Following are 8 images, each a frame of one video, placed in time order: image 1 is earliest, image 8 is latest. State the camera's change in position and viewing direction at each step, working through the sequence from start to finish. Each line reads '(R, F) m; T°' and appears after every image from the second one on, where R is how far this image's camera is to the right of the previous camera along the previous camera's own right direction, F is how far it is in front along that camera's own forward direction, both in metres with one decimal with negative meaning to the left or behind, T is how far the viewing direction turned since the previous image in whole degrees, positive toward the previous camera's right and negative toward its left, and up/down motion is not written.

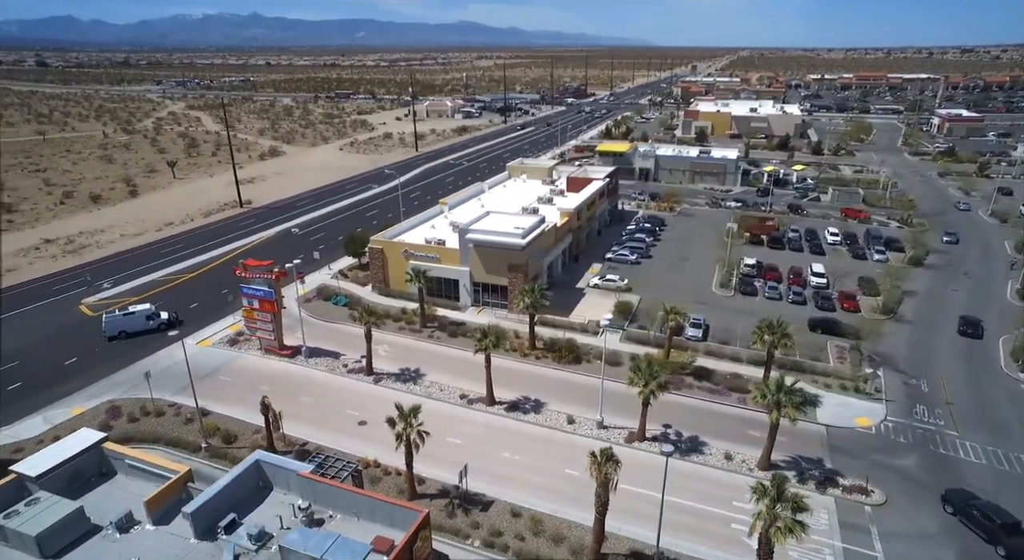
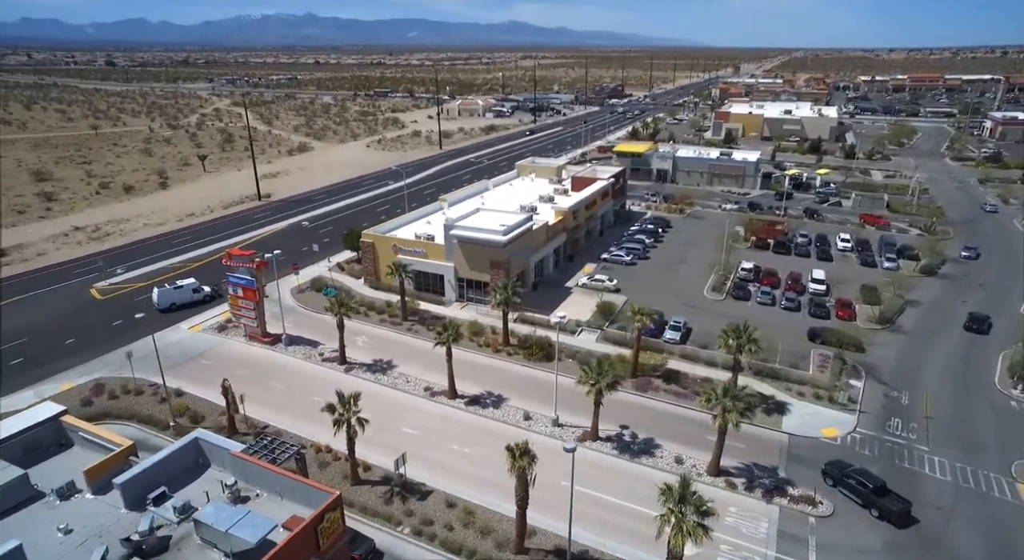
(+4.9, -0.3) m; -4°
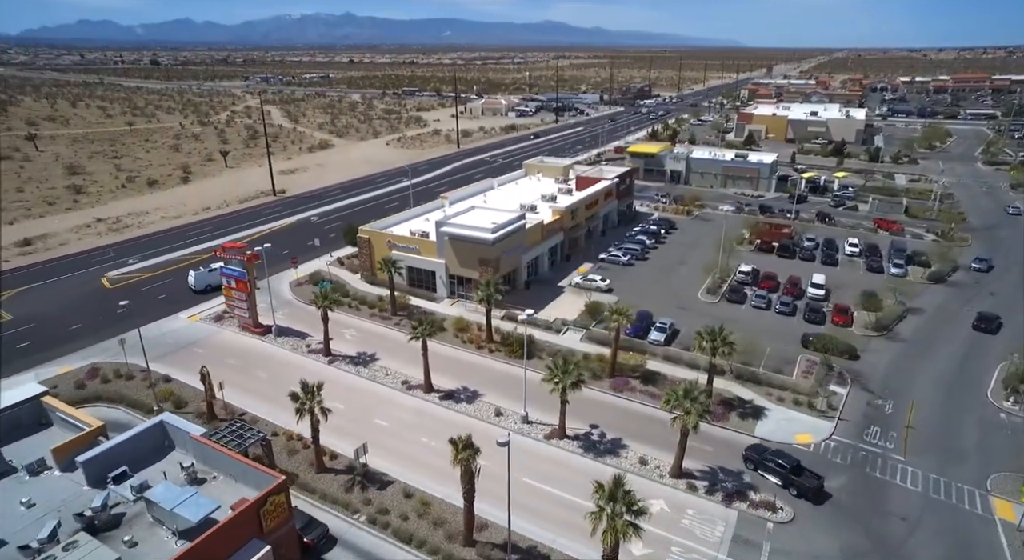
(+3.5, -0.3) m; -3°
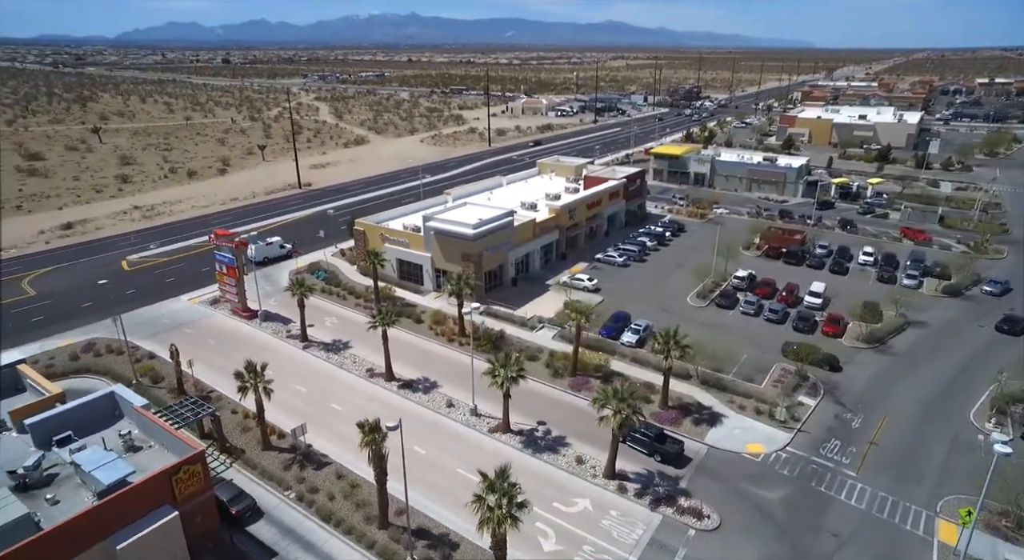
(+6.1, -0.2) m; -5°
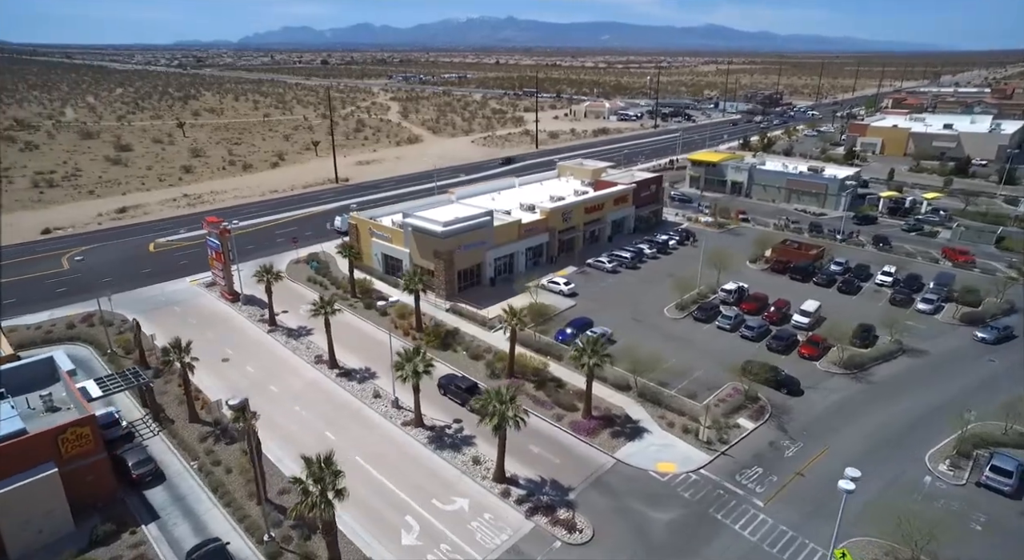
(+9.7, +0.6) m; -8°
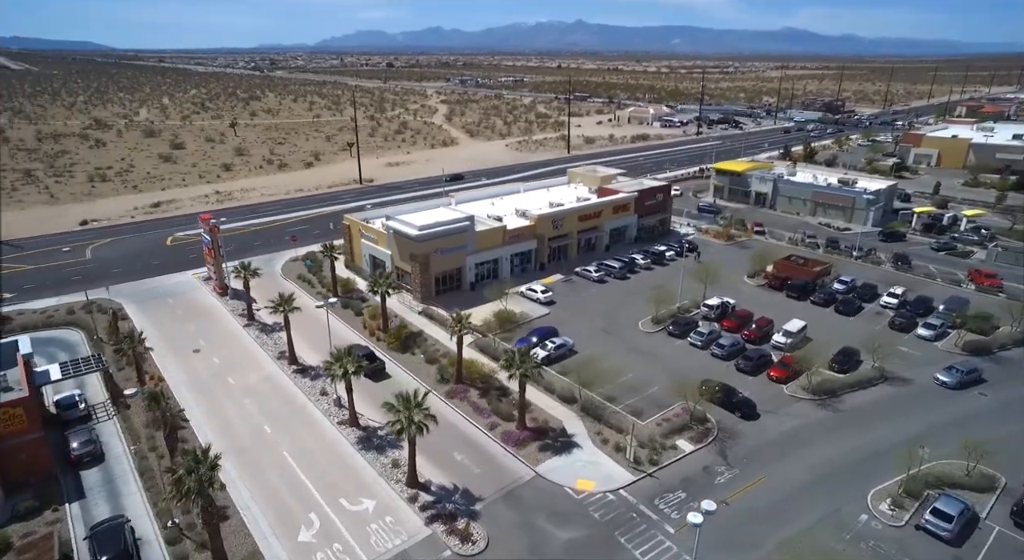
(+7.3, +0.5) m; -6°
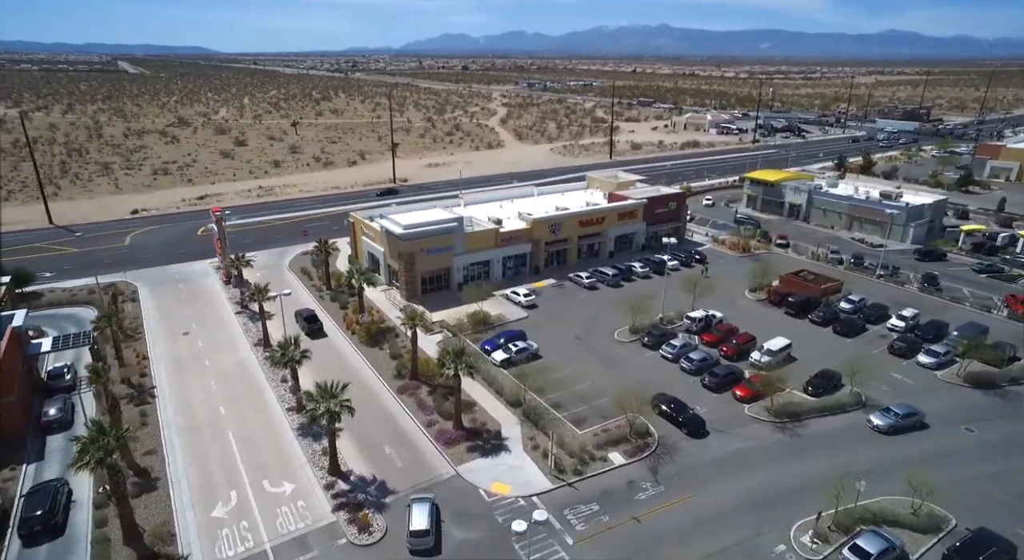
(+7.8, +0.3) m; -7°
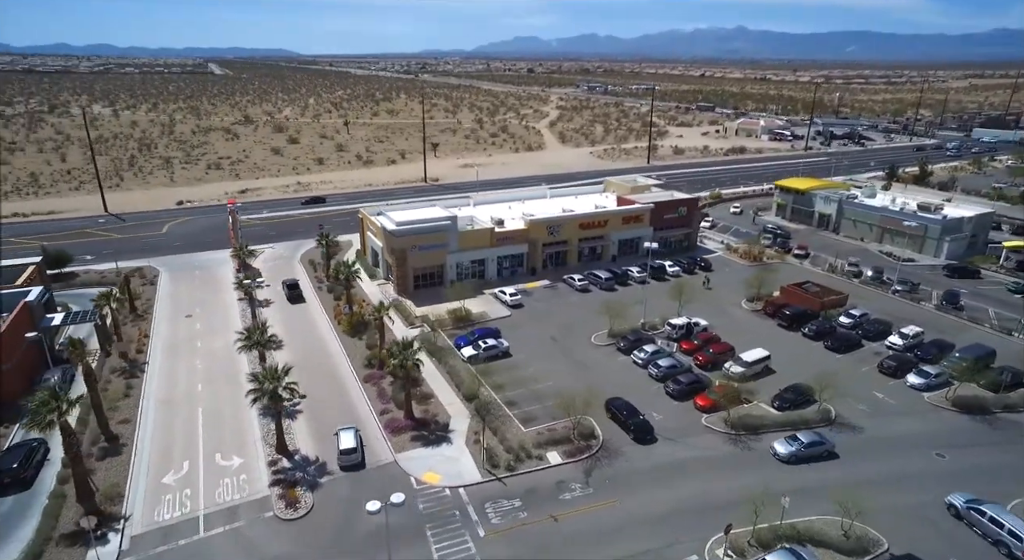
(+6.8, -0.3) m; -6°
